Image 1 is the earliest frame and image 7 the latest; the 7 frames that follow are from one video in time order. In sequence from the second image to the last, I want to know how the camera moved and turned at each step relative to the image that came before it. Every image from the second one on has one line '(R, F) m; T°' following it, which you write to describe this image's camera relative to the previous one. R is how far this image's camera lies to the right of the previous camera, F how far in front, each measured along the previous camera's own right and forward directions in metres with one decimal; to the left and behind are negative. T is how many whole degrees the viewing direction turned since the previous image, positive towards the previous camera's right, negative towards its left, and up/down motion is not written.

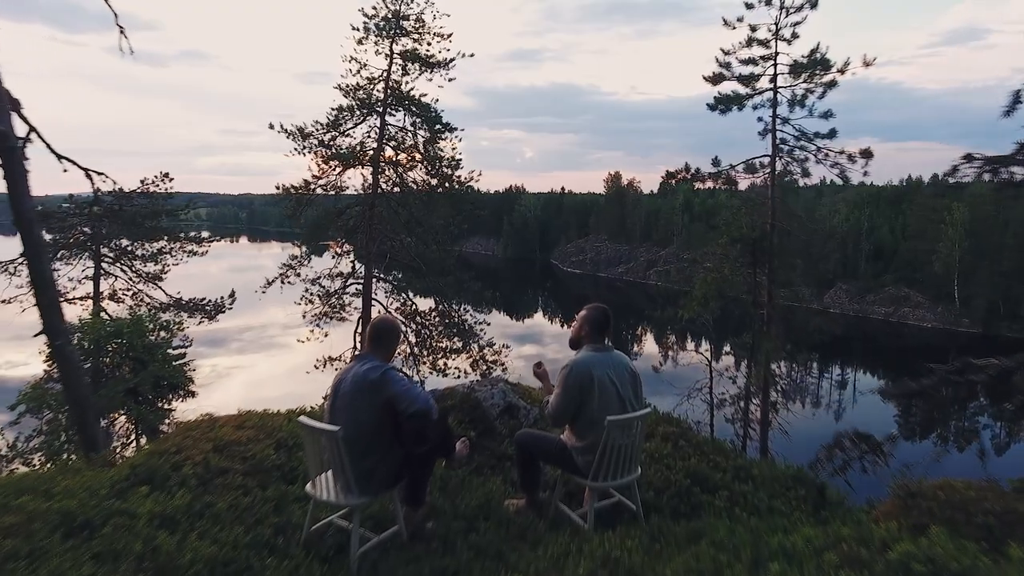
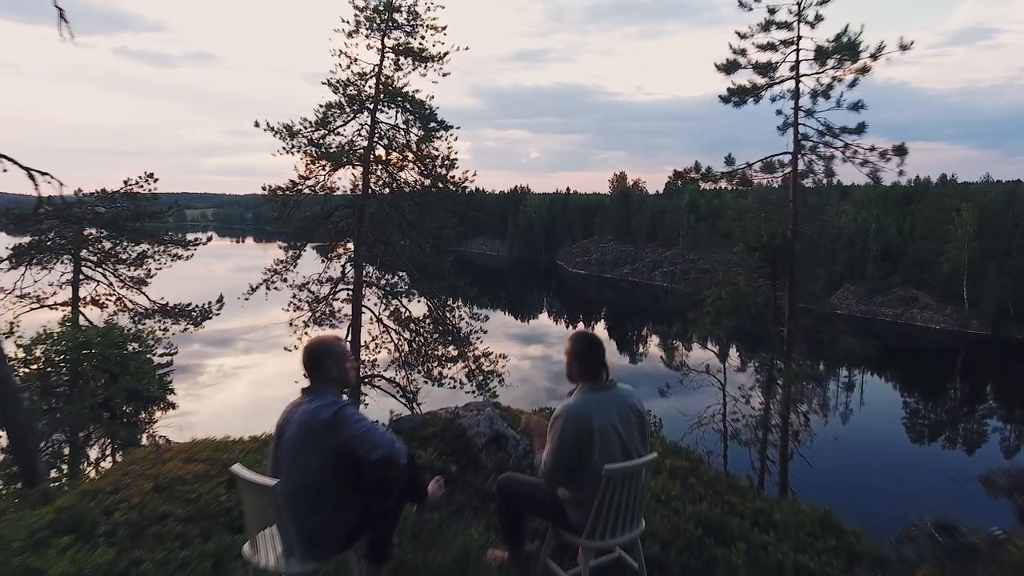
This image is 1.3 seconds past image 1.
(+0.1, +0.5) m; 0°
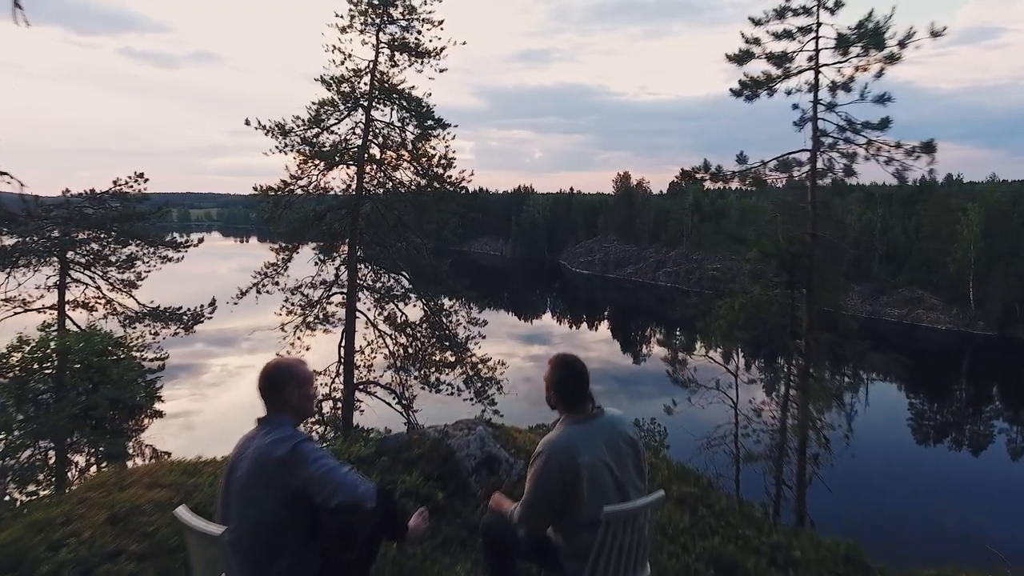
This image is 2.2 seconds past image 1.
(+0.1, +0.4) m; 0°
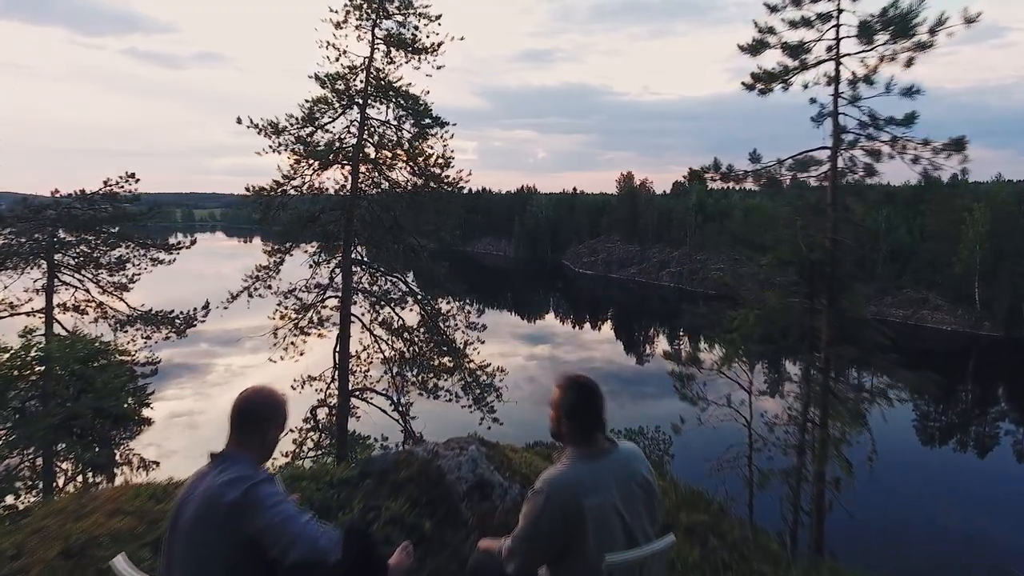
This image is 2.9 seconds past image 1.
(+0.1, +0.3) m; 0°
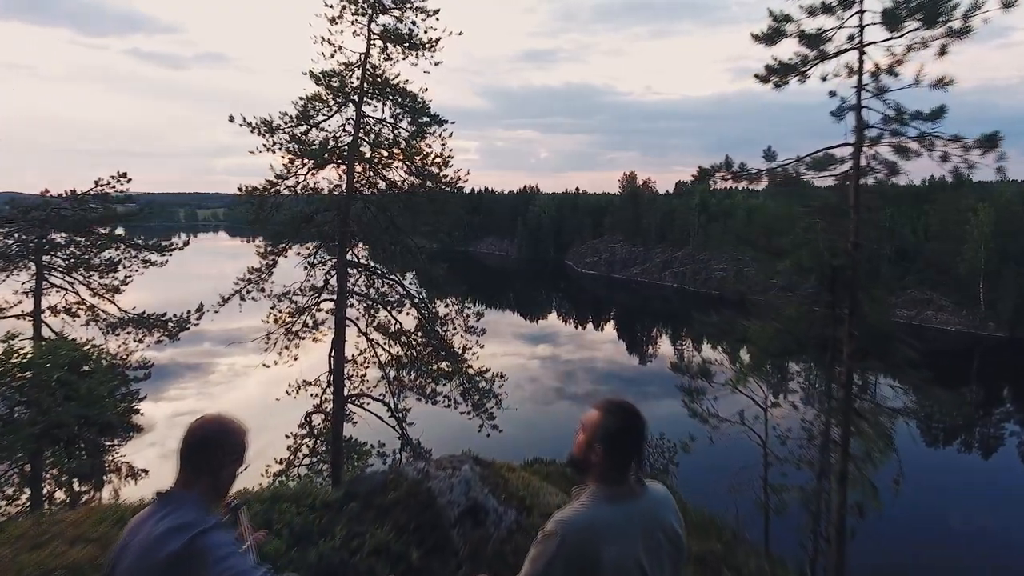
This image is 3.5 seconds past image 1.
(0.0, +0.3) m; 0°
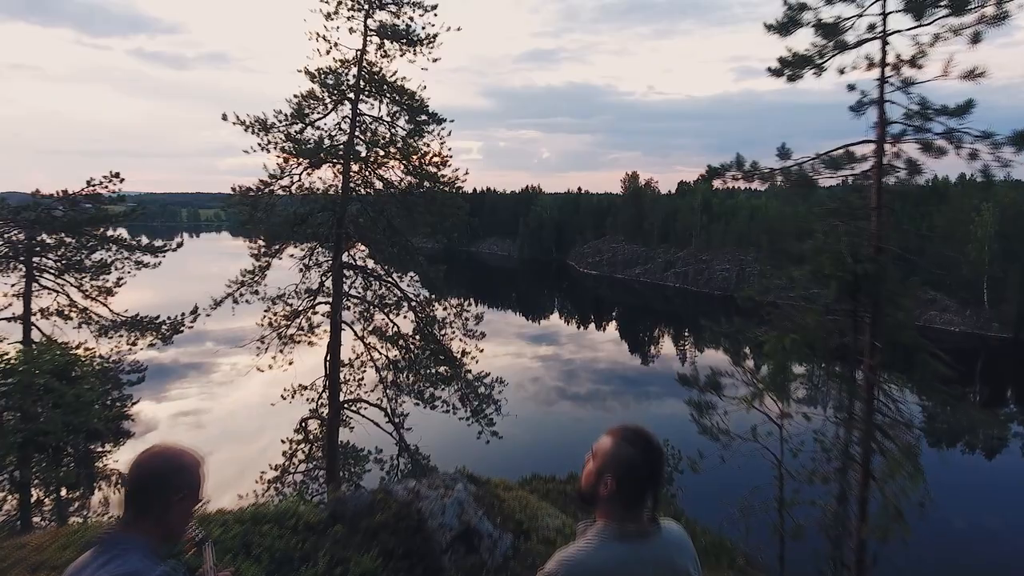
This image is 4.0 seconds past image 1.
(0.0, +0.2) m; 0°
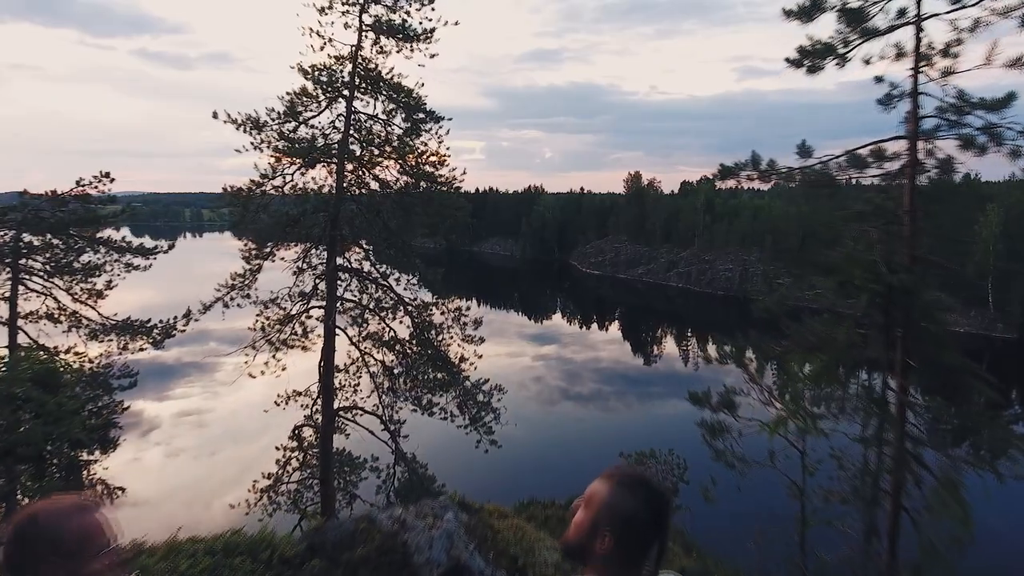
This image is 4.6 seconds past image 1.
(0.0, +0.3) m; 0°
